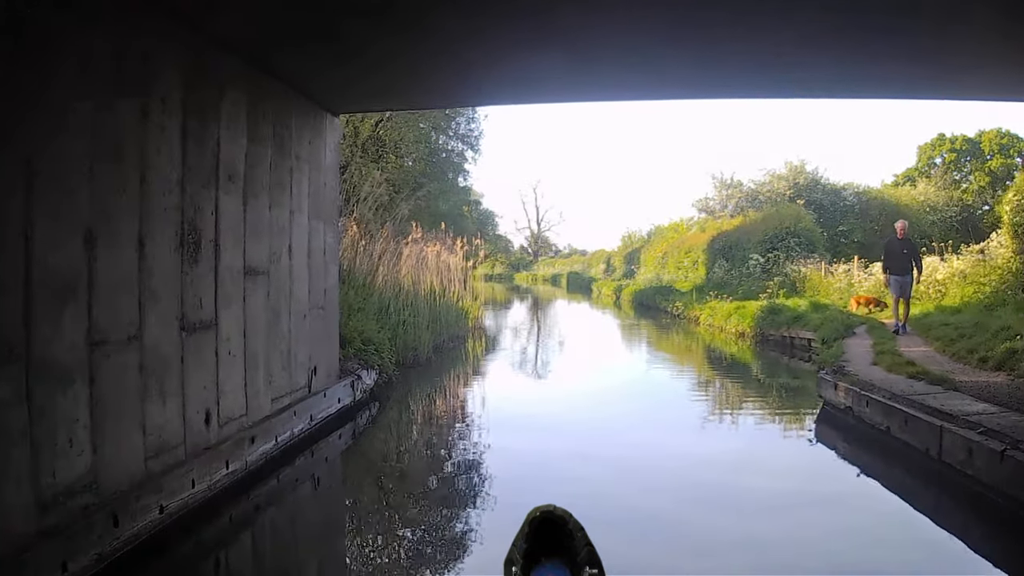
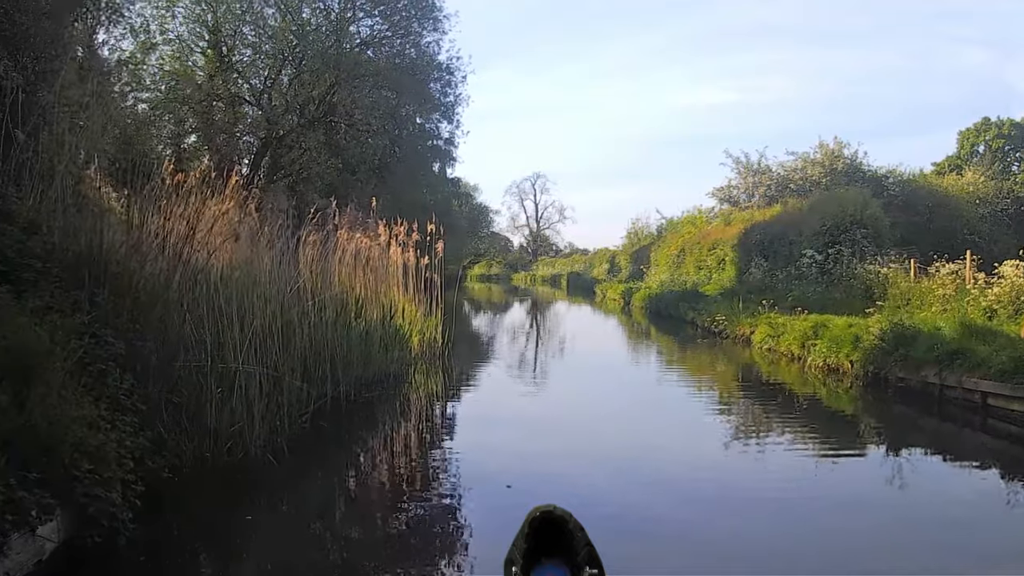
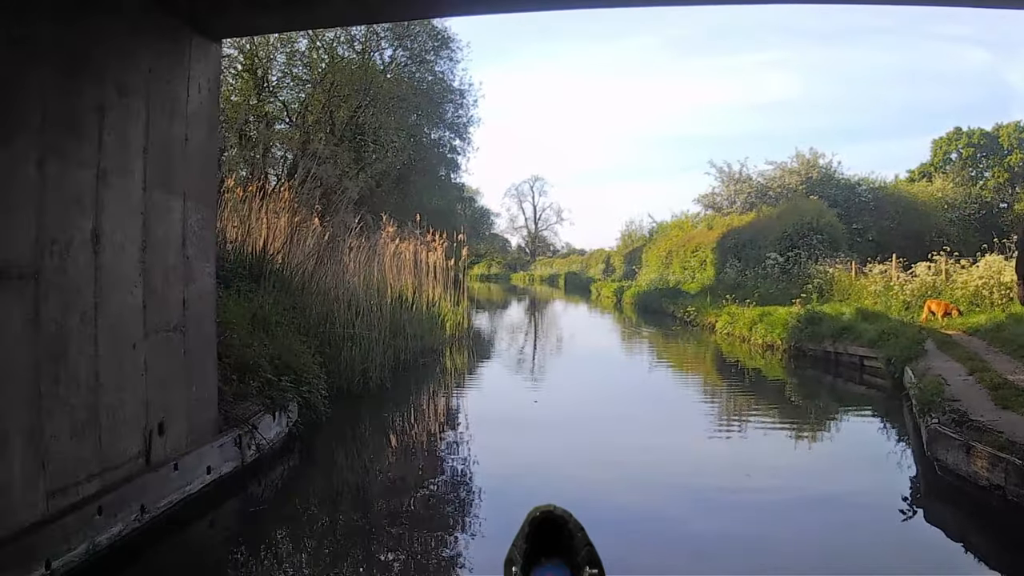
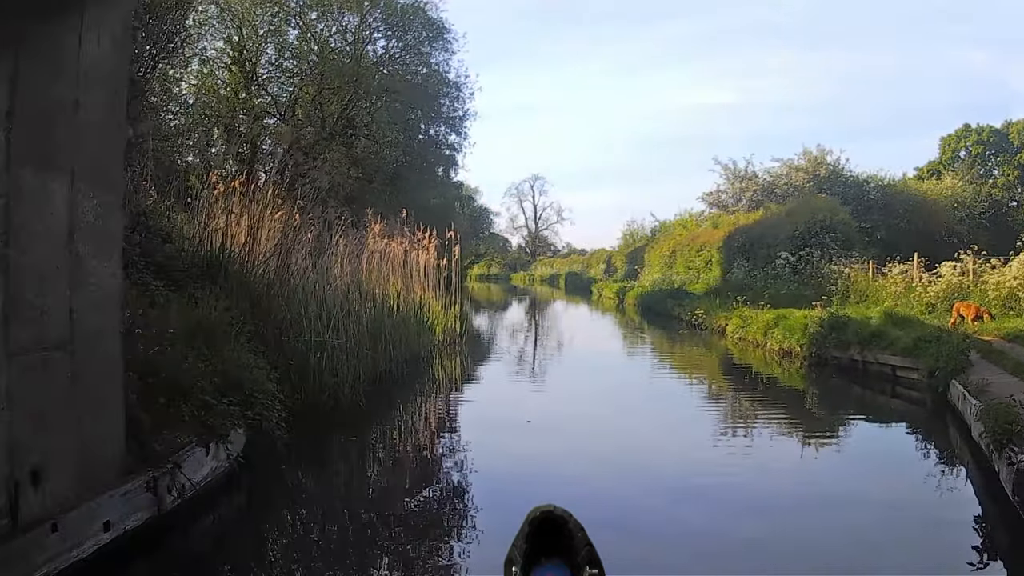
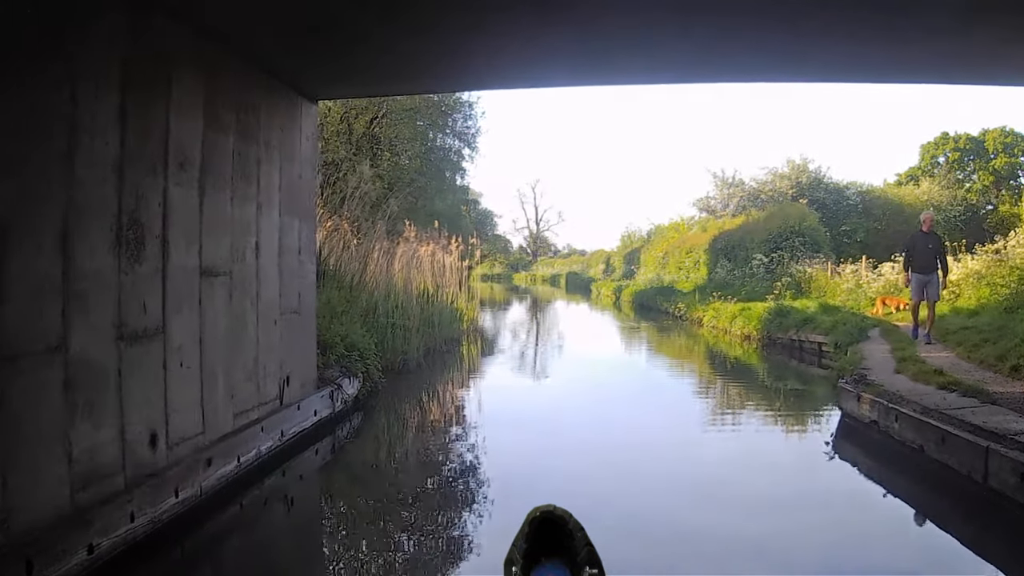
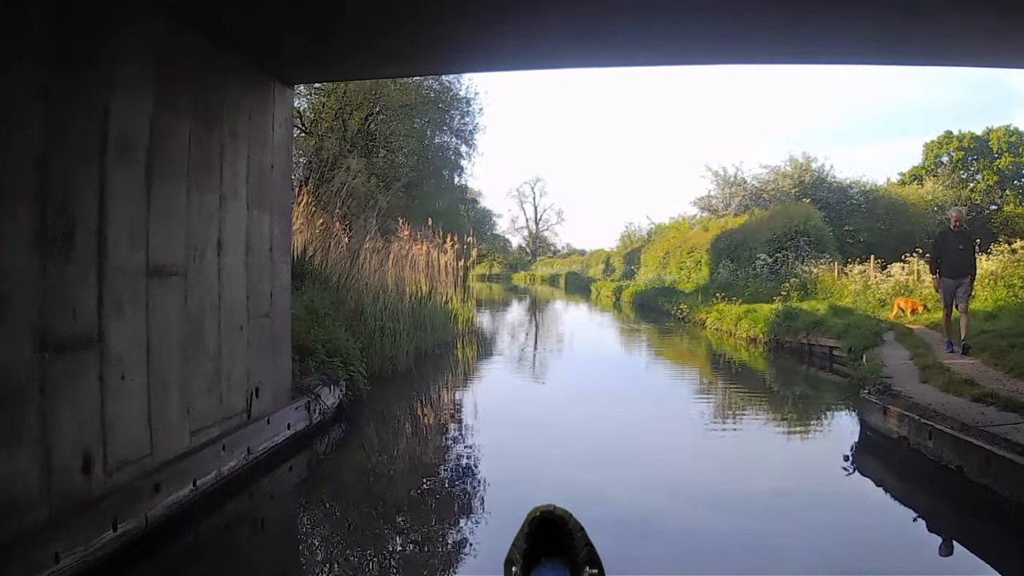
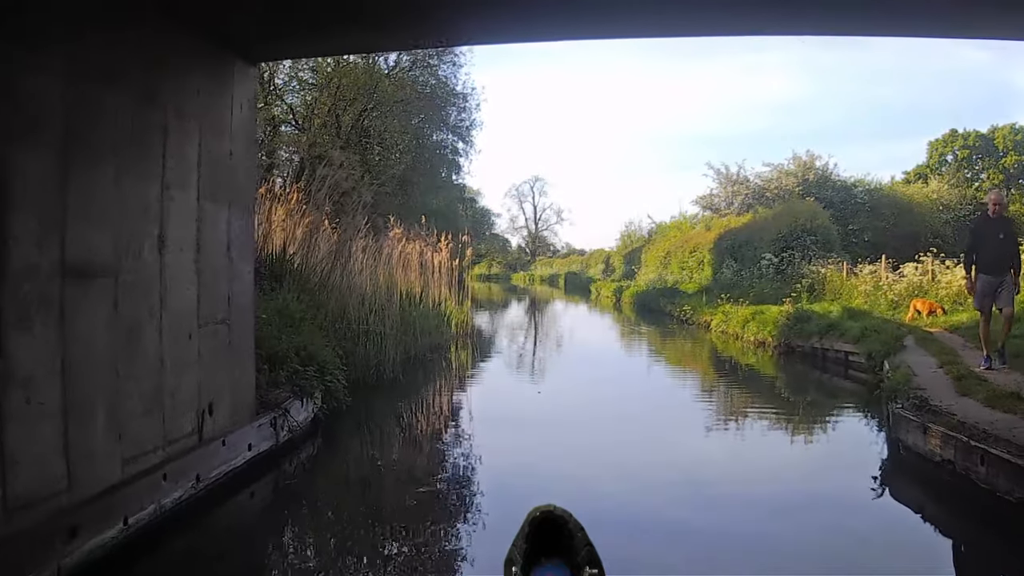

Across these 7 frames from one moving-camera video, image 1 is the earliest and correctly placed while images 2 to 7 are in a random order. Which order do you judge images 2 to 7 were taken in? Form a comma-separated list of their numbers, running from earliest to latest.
5, 6, 7, 3, 4, 2
